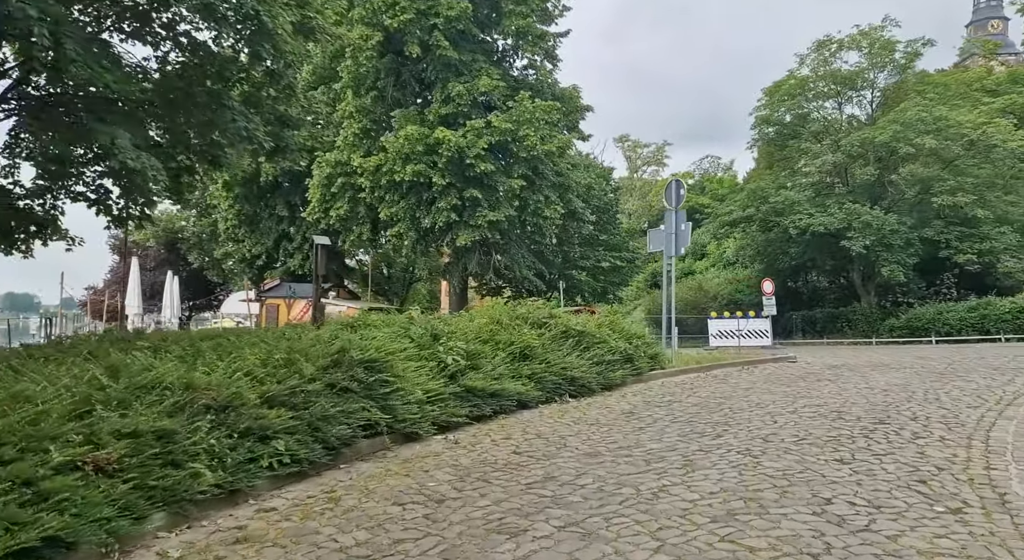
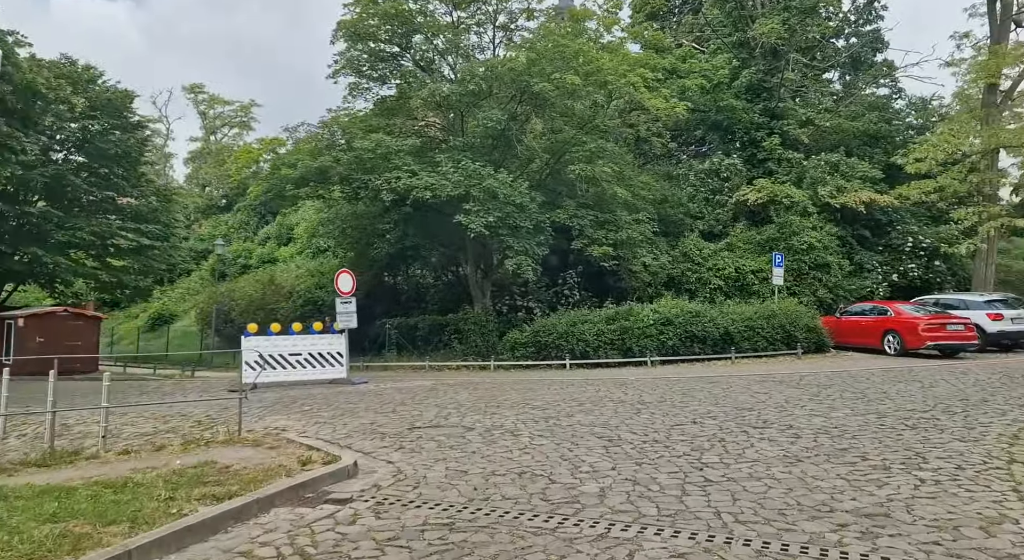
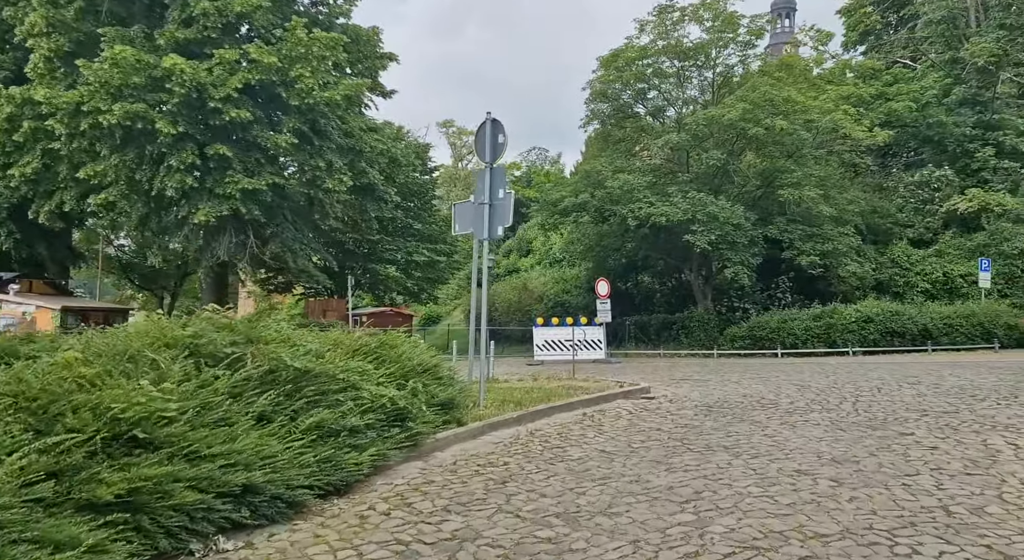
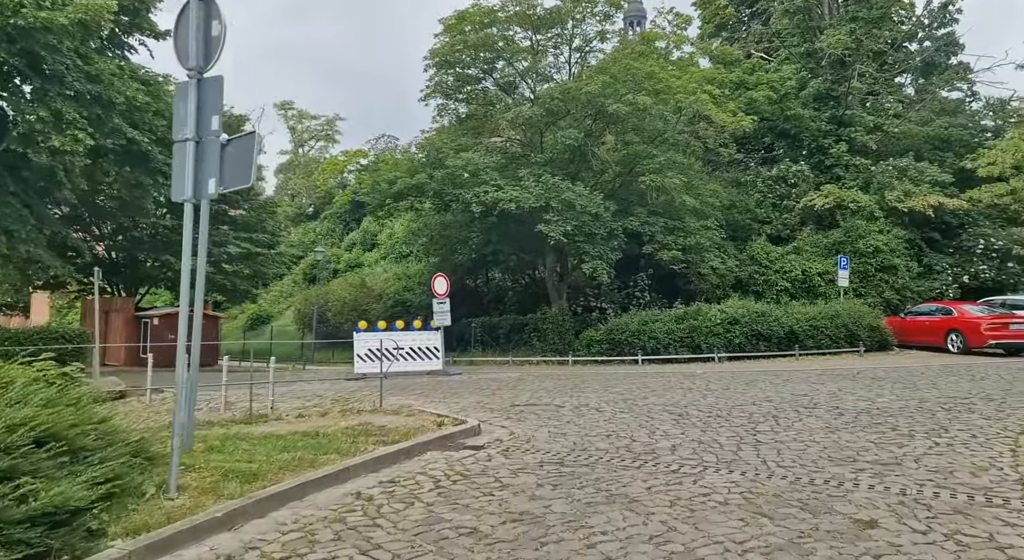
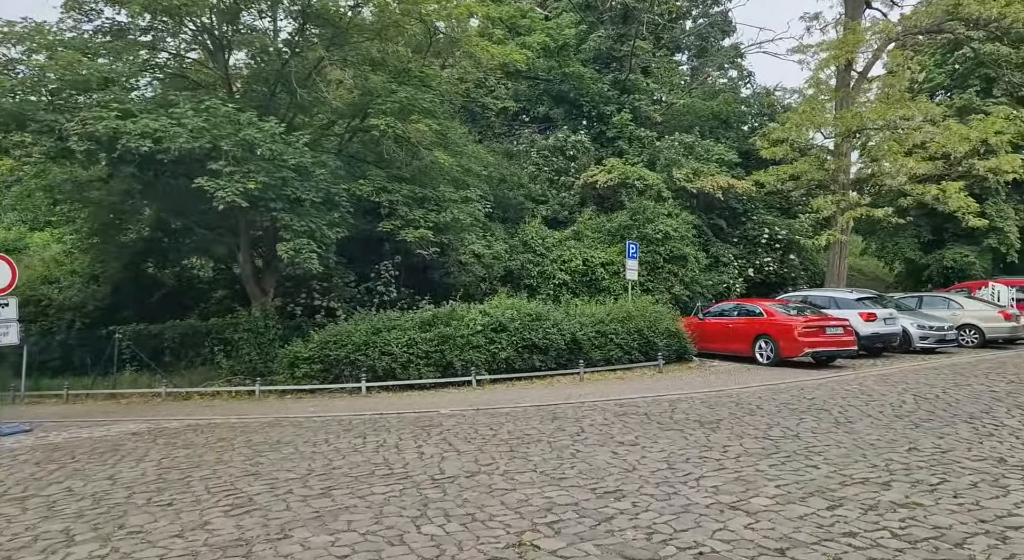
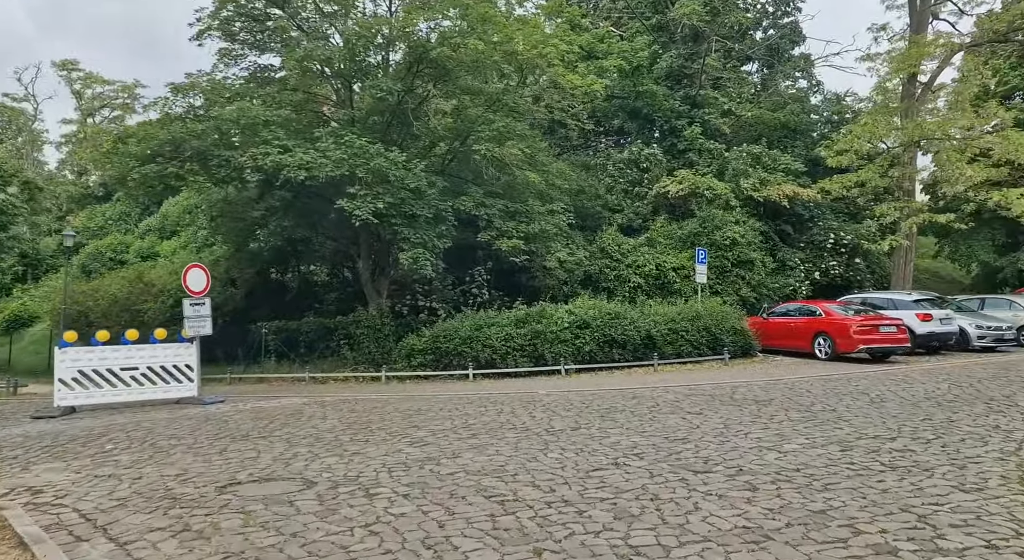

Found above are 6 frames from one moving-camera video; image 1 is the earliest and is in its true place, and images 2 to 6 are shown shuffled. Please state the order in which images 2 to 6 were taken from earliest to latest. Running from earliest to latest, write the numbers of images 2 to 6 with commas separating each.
3, 4, 2, 6, 5
